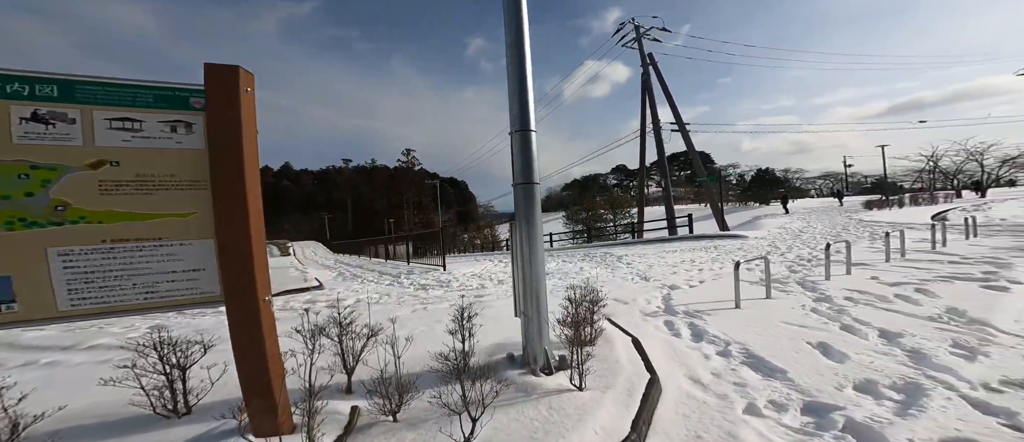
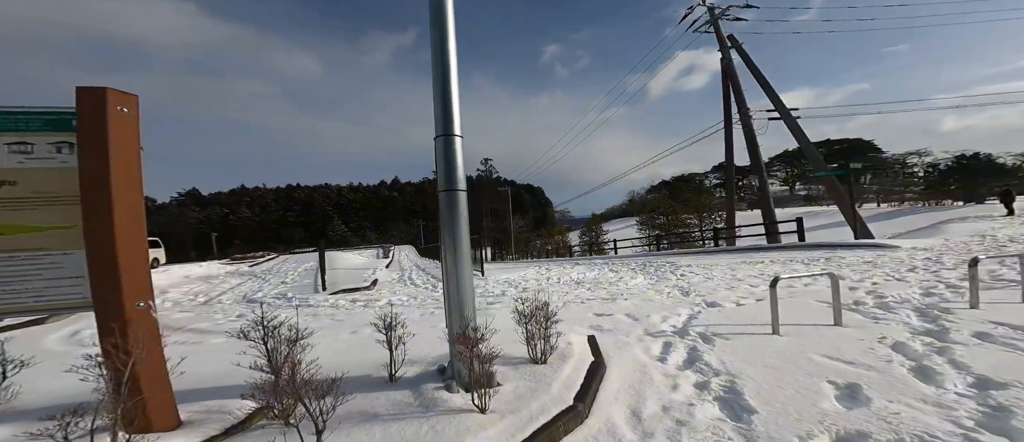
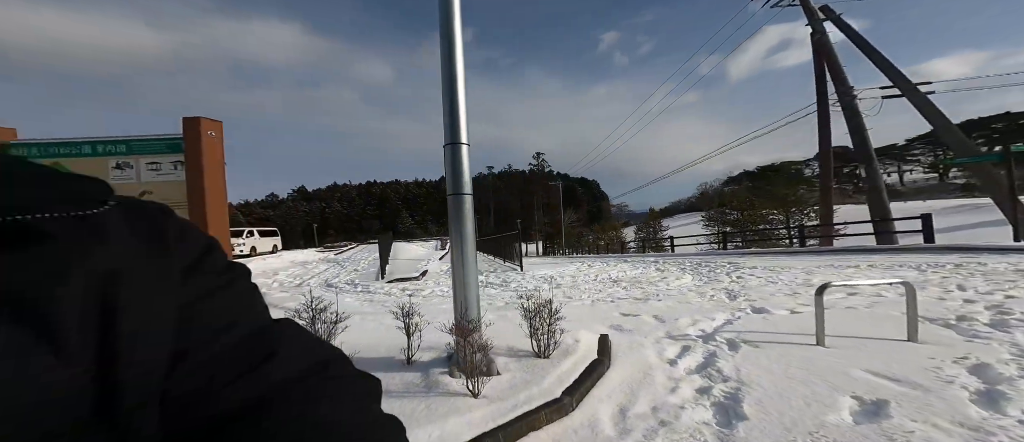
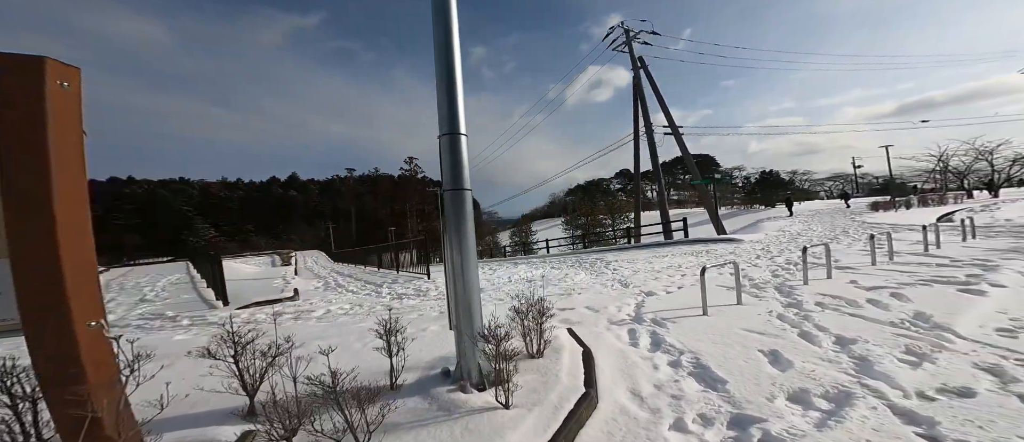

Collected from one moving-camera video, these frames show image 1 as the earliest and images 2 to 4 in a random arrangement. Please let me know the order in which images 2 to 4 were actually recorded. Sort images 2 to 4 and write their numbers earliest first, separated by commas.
4, 2, 3
